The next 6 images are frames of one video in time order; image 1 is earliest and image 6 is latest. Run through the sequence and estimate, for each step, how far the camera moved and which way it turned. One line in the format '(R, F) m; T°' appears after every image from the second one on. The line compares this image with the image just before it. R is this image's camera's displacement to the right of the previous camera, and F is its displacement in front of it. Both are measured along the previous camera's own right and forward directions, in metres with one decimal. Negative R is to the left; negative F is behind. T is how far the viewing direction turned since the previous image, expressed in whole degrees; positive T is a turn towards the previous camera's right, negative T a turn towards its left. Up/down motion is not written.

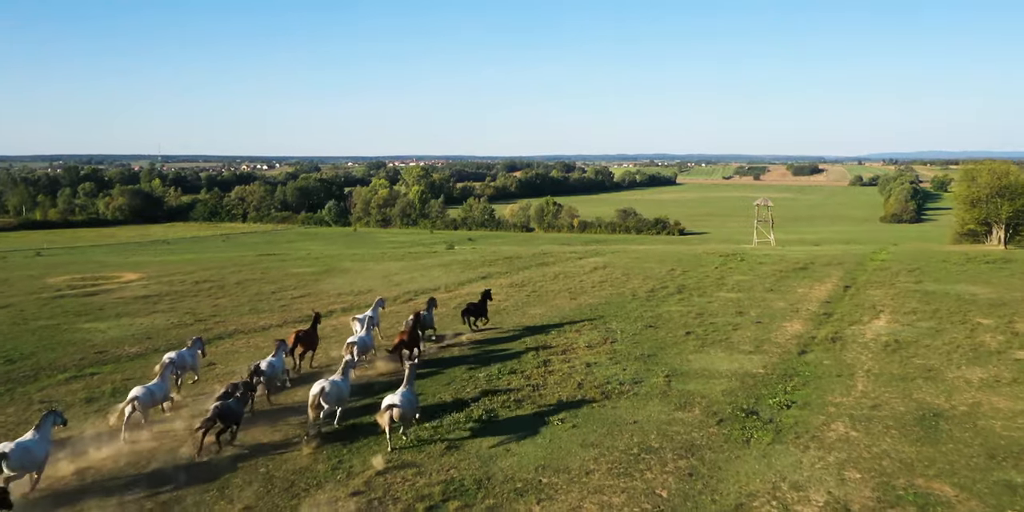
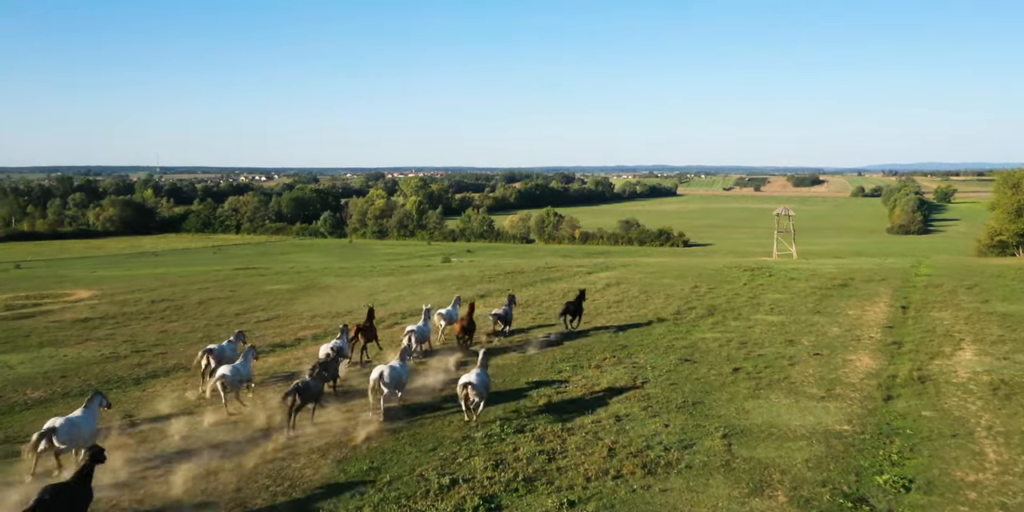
(-0.2, +3.9) m; 0°
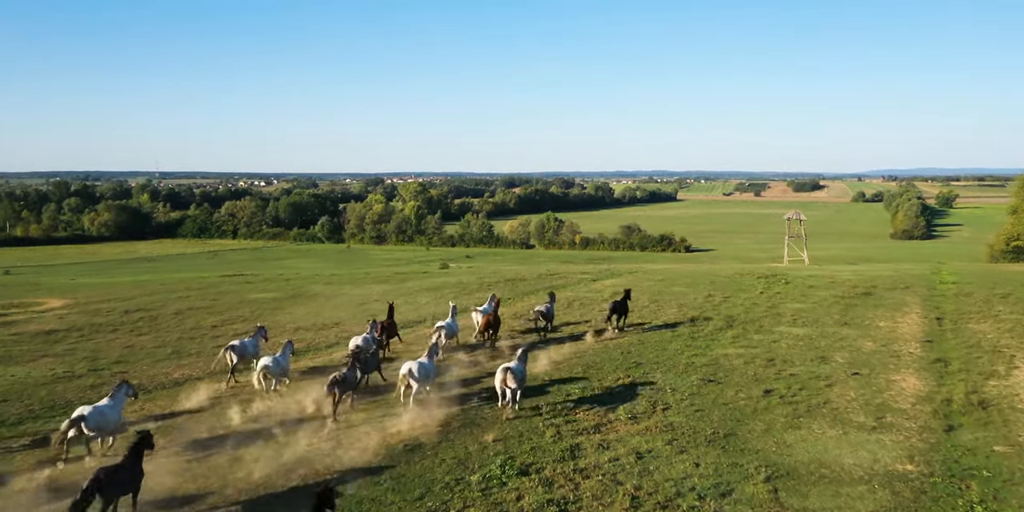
(-0.1, +1.9) m; 0°
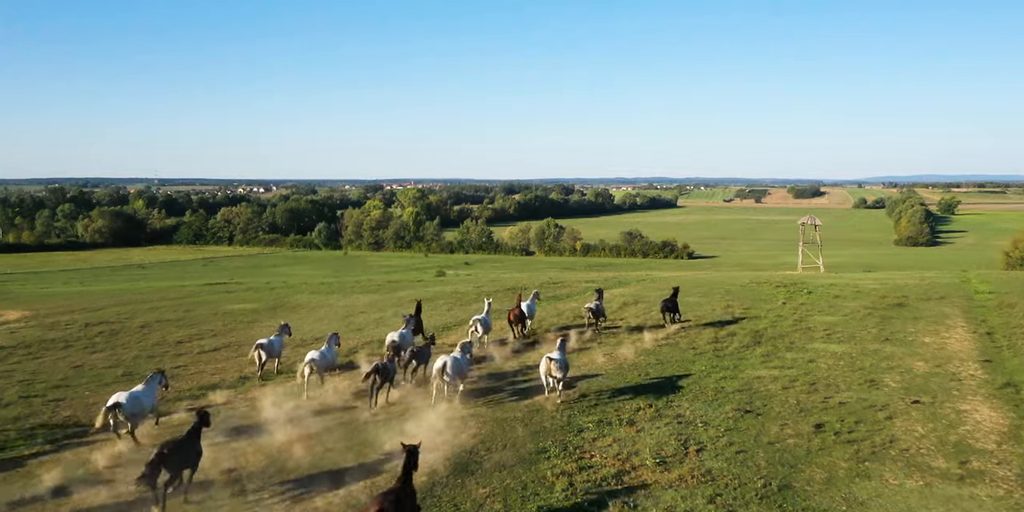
(0.0, +2.3) m; 0°
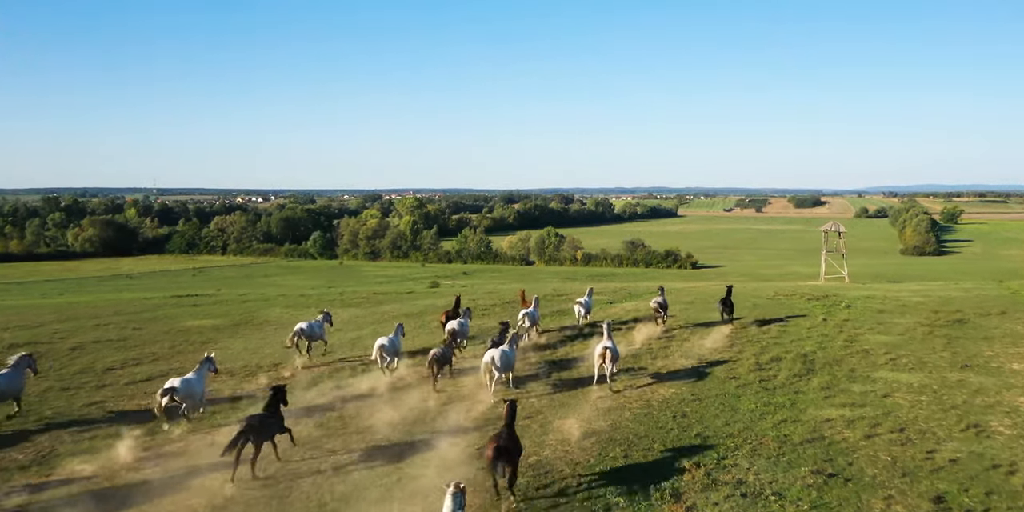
(0.0, +3.4) m; 0°
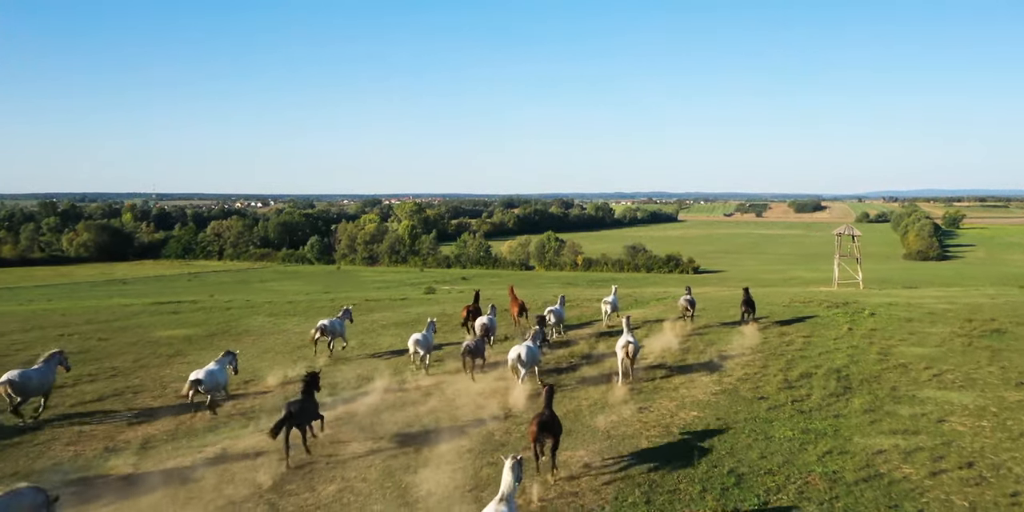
(0.0, +1.8) m; 0°
